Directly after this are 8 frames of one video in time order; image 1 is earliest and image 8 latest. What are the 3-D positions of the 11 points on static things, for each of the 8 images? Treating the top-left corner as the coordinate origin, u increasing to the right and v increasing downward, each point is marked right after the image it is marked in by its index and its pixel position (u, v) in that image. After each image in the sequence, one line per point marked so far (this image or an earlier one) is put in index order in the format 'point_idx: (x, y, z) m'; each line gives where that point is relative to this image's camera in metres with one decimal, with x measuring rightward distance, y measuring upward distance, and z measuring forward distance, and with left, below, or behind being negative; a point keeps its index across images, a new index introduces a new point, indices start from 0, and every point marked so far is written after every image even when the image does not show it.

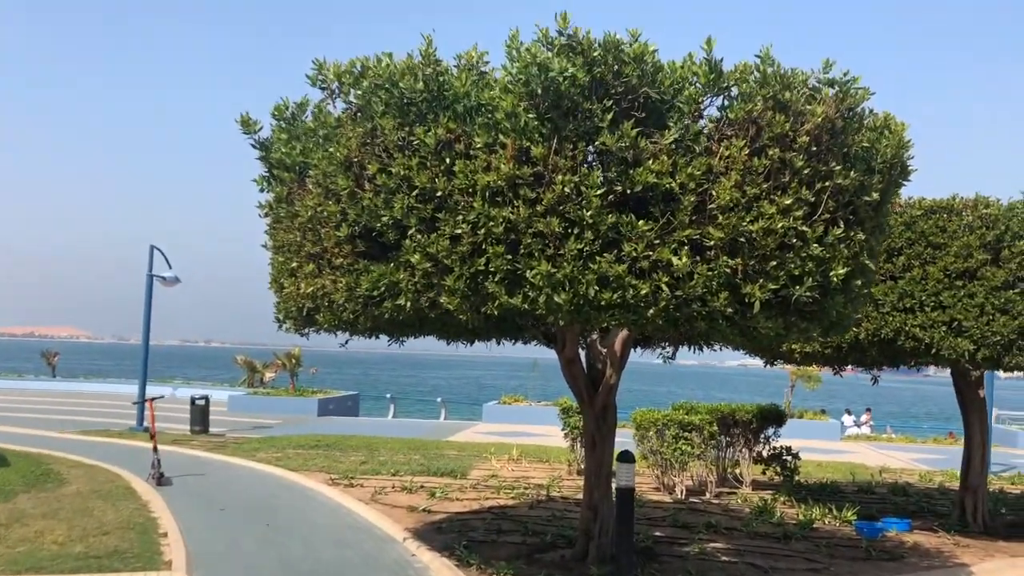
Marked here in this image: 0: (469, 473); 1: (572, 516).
0: (-0.7, -3.1, +15.5) m
1: (+0.8, -2.8, +11.3) m
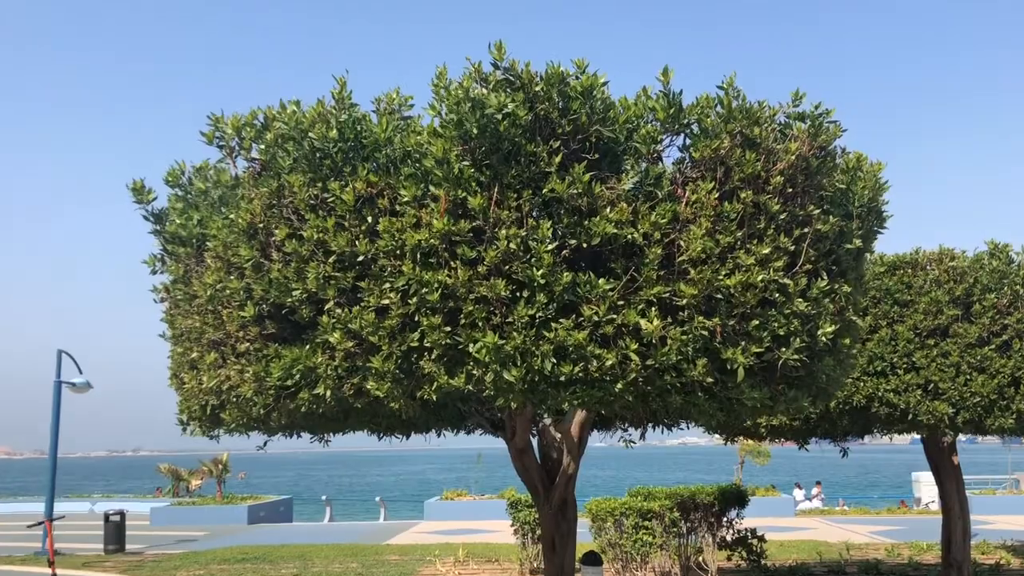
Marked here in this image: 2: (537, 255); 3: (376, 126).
0: (-1.5, -4.4, +14.1) m
1: (+0.2, -3.7, +10.1) m
2: (+0.1, +0.2, +4.9) m
3: (-0.8, +0.9, +5.3) m
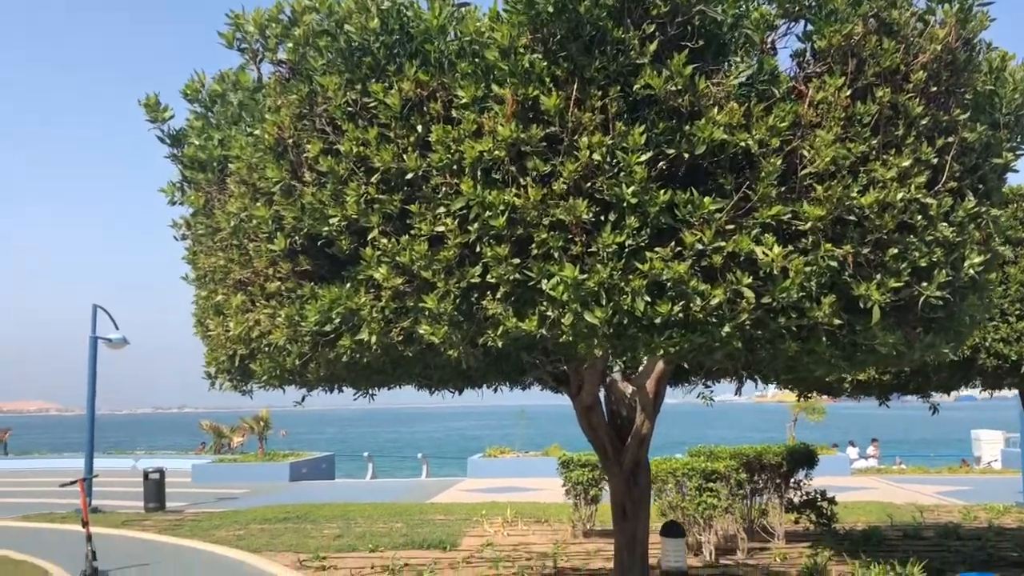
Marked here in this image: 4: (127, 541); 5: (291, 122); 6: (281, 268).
0: (-0.7, -3.7, +13.5) m
1: (+0.8, -3.1, +9.4) m
2: (+0.5, +0.5, +4.0) m
3: (-0.4, +1.3, +4.4) m
4: (-6.2, -4.1, +15.0) m
5: (-1.1, +0.8, +4.5) m
6: (-1.2, +0.1, +4.8) m
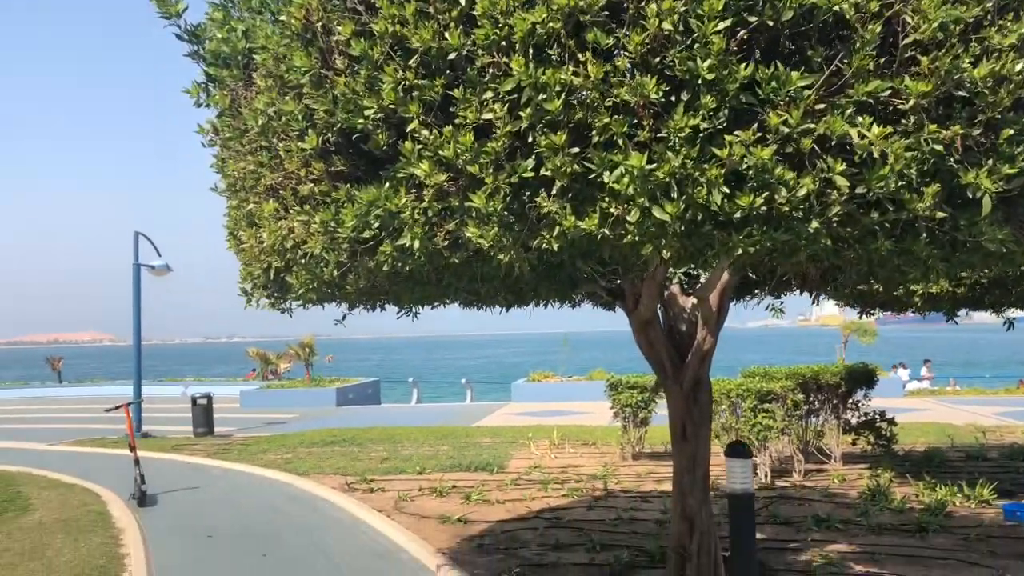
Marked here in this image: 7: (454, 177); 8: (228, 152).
0: (0.0, -2.5, +13.3) m
1: (+1.3, -2.3, +9.1) m
2: (+0.7, +0.9, +3.4) m
3: (-0.2, +1.7, +3.9) m
4: (-5.4, -2.9, +15.1) m
5: (-0.8, +1.2, +4.1) m
6: (-0.9, +0.6, +4.4) m
7: (-0.2, +0.5, +3.9) m
8: (-1.6, +0.8, +5.3) m
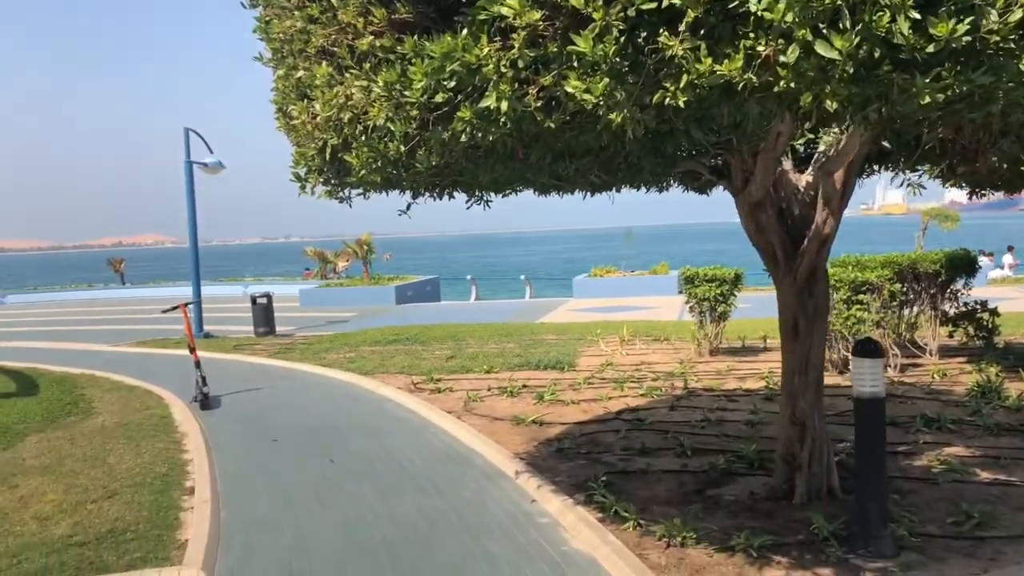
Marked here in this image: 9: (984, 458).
0: (+0.9, -1.0, +12.7) m
1: (+2.0, -1.2, +8.5) m
2: (+1.0, +1.3, +2.5) m
3: (+0.2, +2.2, +2.9) m
4: (-4.4, -1.2, +14.9) m
5: (-0.5, +1.7, +3.2) m
6: (-0.5, +1.0, +3.6) m
7: (+0.1, +0.9, +3.1) m
8: (-1.2, +1.4, +4.5) m
9: (+3.5, -1.3, +6.9) m
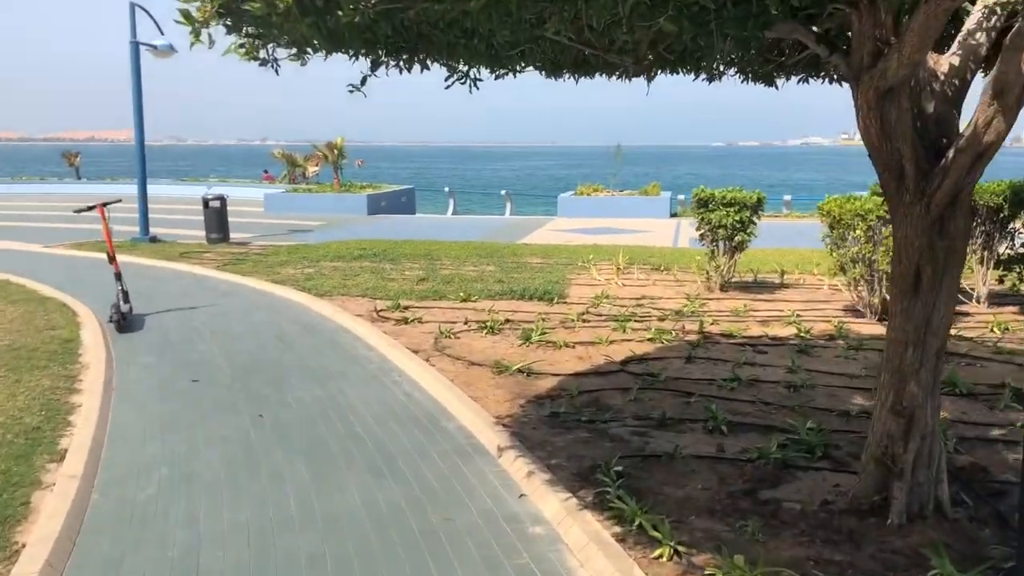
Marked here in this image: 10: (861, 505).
0: (+0.7, -0.1, +11.0) m
1: (+1.9, -0.7, +6.8) m
2: (+1.2, +1.3, +0.6) m
3: (+0.3, +2.2, +0.9) m
4: (-4.6, +0.2, +13.0) m
5: (-0.4, +1.8, +1.2) m
6: (-0.5, +1.2, +1.7) m
7: (+0.2, +1.0, +1.2) m
8: (-1.1, +1.6, +2.6) m
9: (+3.4, -0.9, +5.3) m
10: (+1.6, -1.0, +4.3) m
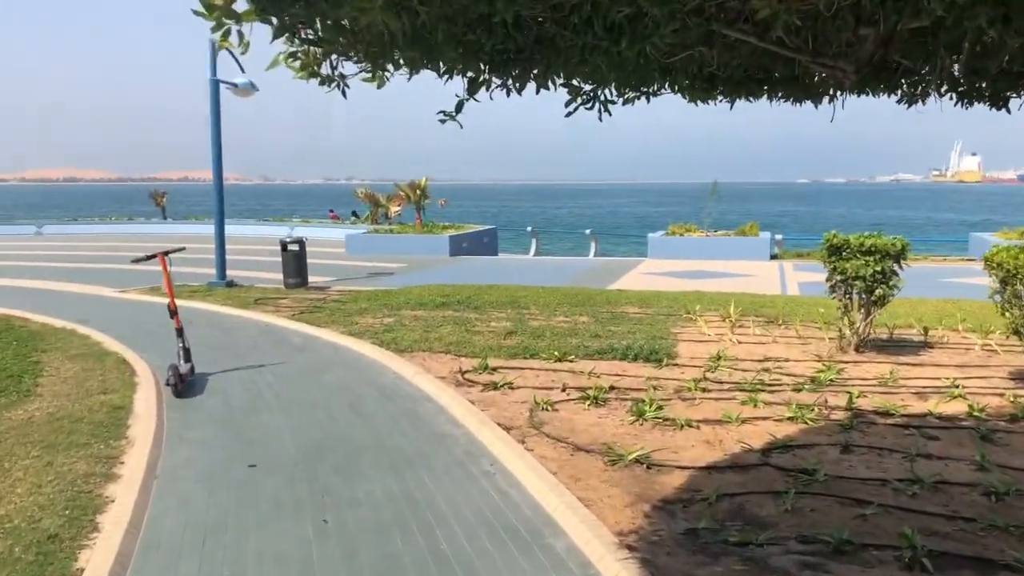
0: (+1.7, -0.7, +9.7) m
1: (+2.6, -1.1, +5.3) m
2: (+1.4, +1.1, -0.6) m
3: (+0.5, +2.0, -0.2) m
4: (-3.4, -0.5, +12.1) m
5: (-0.1, +1.6, +0.1) m
6: (-0.2, +1.0, +0.5) m
7: (+0.5, +0.8, 0.0) m
8: (-0.7, +1.4, +1.5) m
9: (+4.0, -1.3, +3.7) m
10: (+2.1, -1.3, +2.9) m
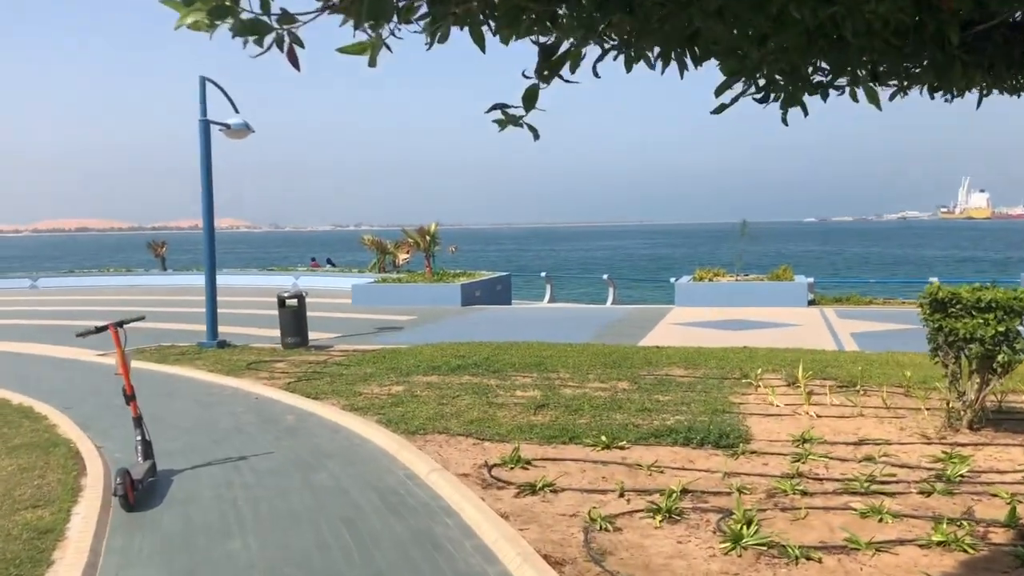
0: (+2.1, -1.2, +7.9) m
1: (+2.9, -1.5, +3.6) m
2: (+1.5, +1.0, -2.3) m
3: (+0.7, +1.9, -1.8) m
4: (-3.1, -1.3, +10.4) m
5: (+0.1, +1.5, -1.5) m
6: (0.0, +0.8, -1.1) m
7: (+0.7, +0.7, -1.7) m
8: (-0.5, +1.2, -0.2) m
9: (+4.2, -1.6, +1.9) m
10: (+2.3, -1.6, +1.1) m
